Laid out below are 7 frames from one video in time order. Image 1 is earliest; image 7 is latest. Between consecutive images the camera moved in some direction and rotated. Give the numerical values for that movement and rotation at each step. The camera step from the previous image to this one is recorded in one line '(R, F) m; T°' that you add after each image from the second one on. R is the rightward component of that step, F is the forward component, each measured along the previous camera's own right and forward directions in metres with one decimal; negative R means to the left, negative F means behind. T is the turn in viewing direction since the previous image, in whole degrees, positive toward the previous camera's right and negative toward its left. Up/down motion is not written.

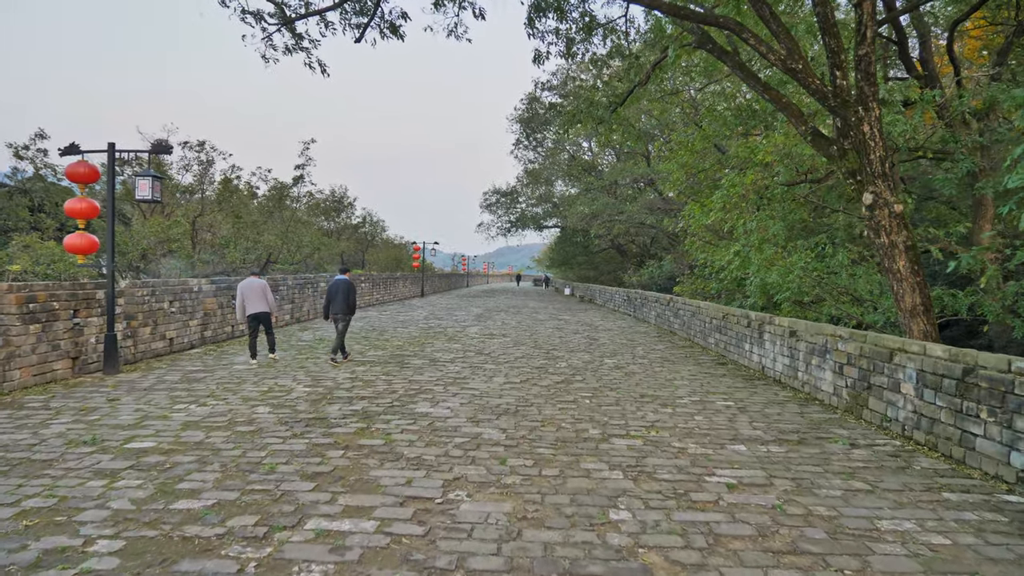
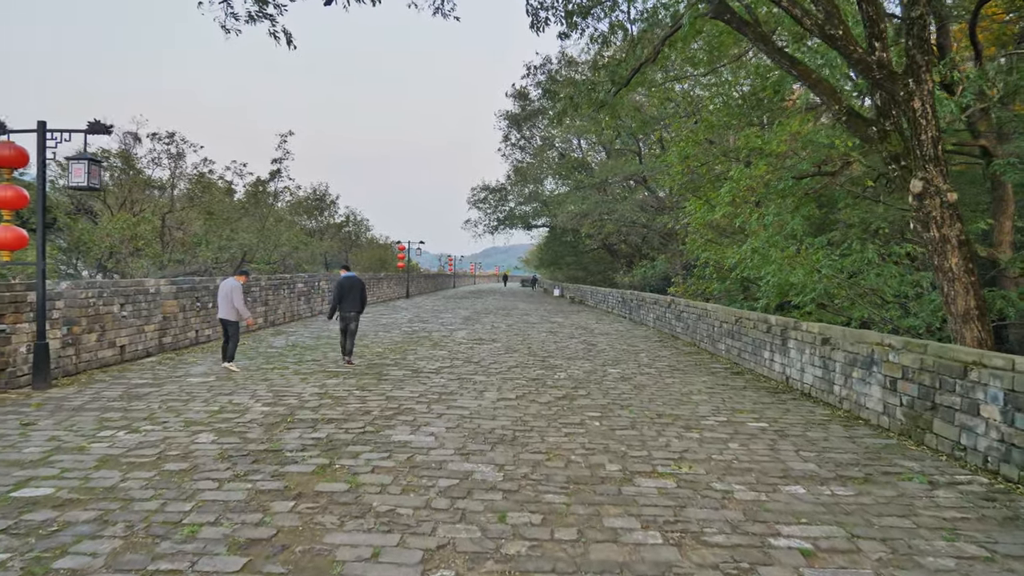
(0.0, +0.8) m; +1°
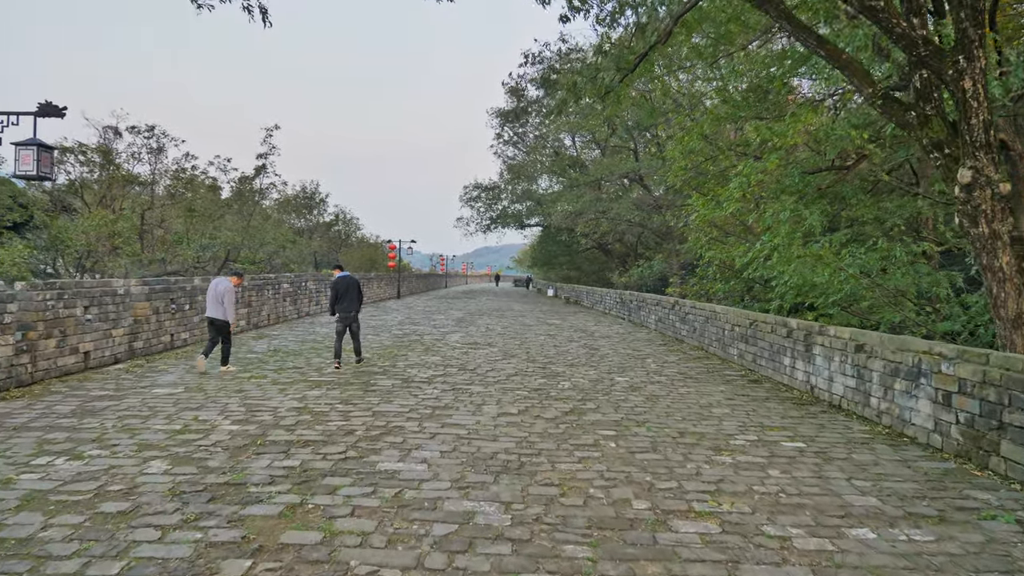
(-0.1, +0.6) m; +1°
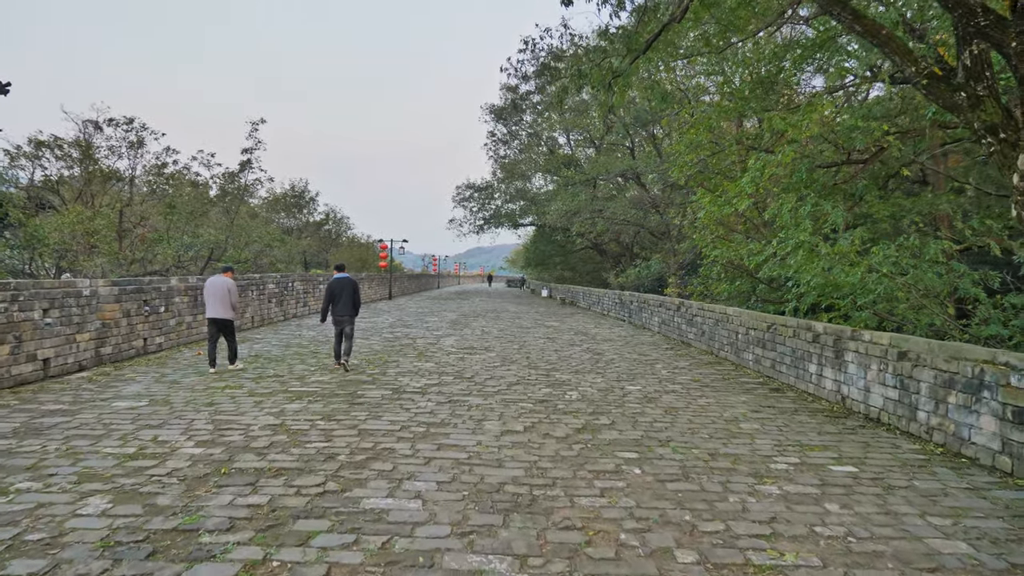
(-0.1, +0.6) m; +1°
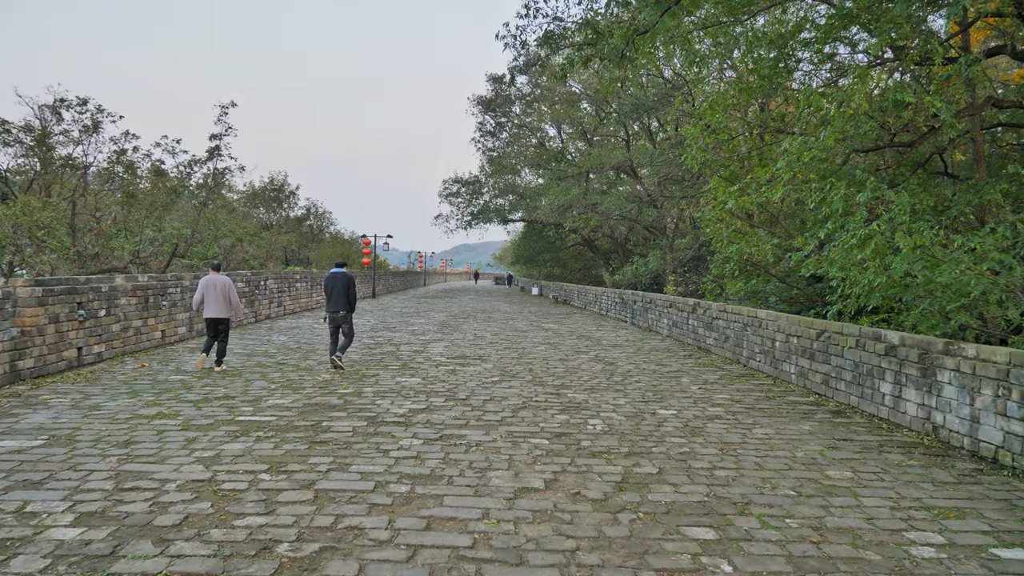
(-0.1, +1.2) m; +1°
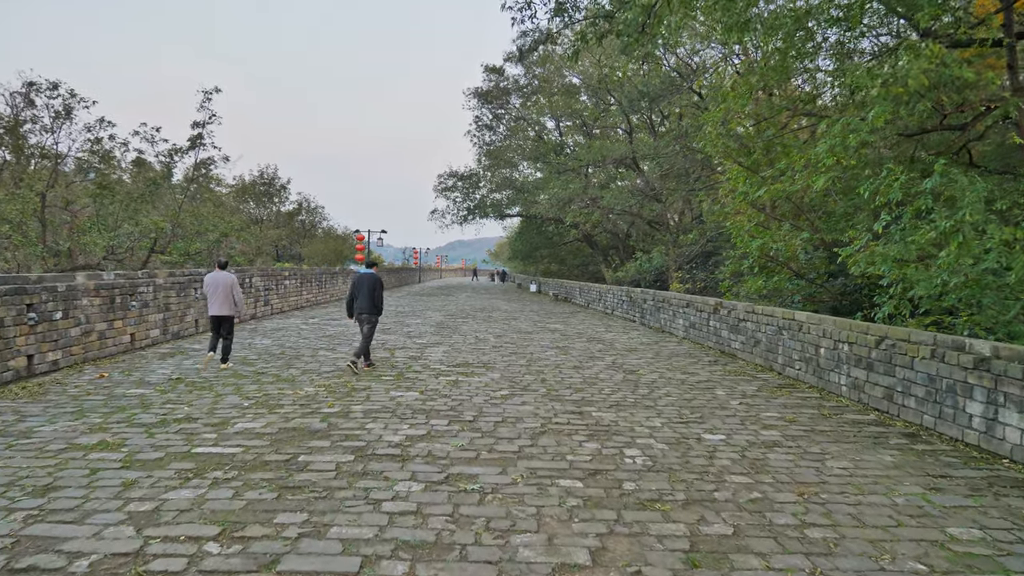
(-0.1, +0.8) m; 0°
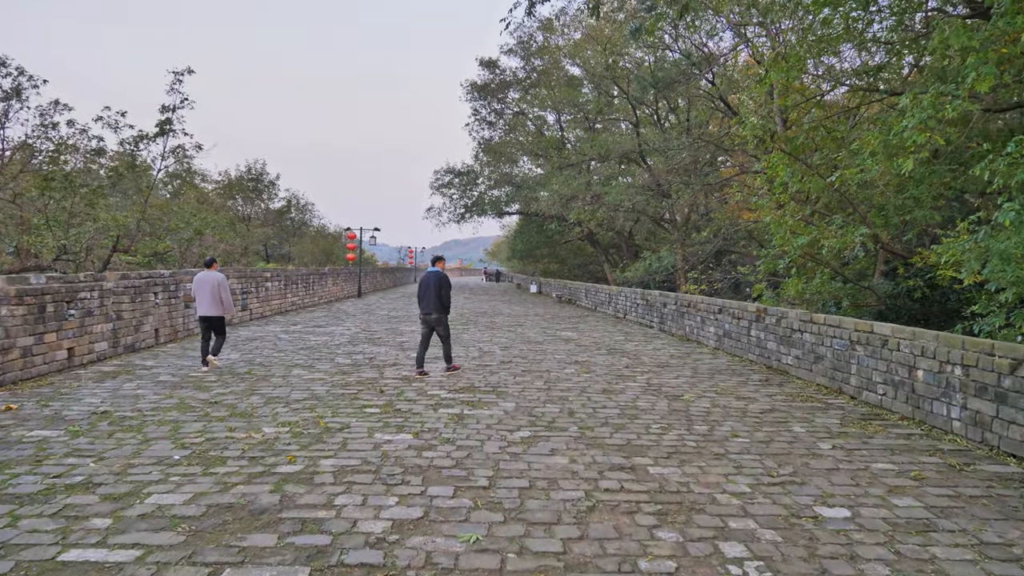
(-0.1, +1.3) m; 0°
